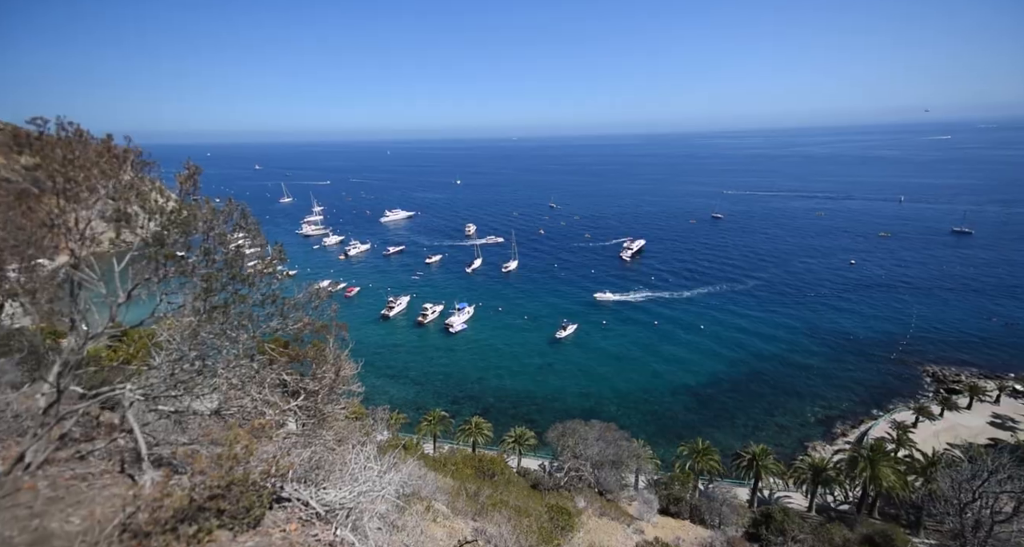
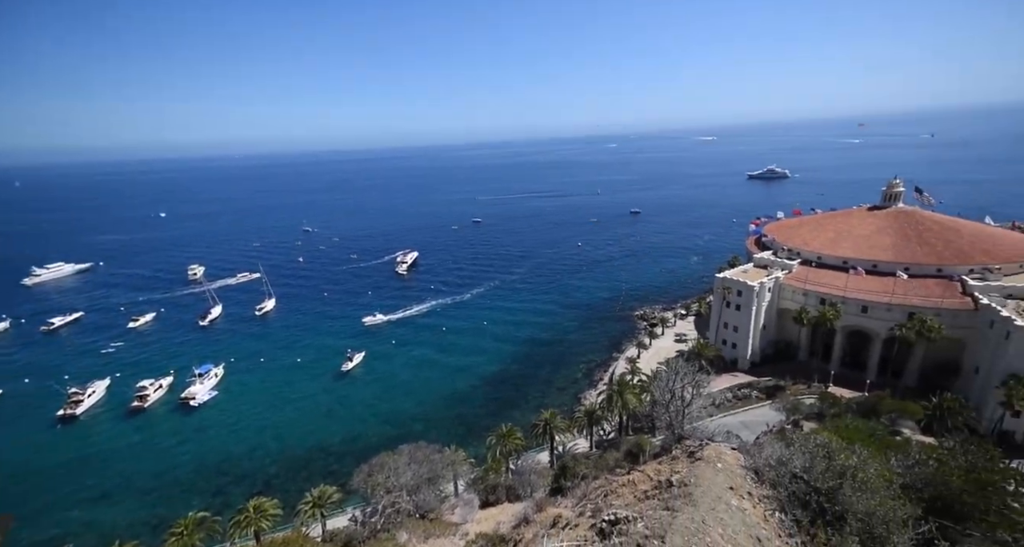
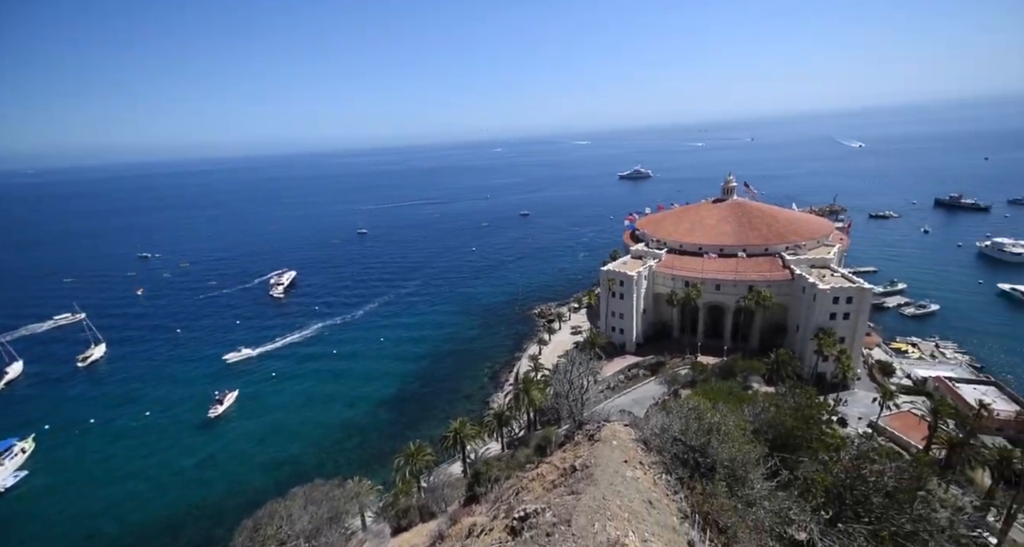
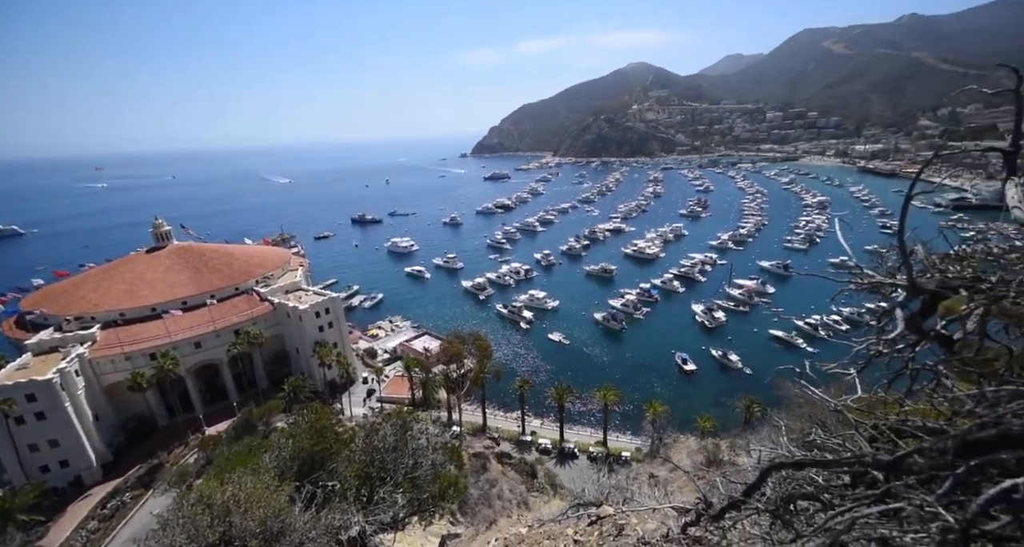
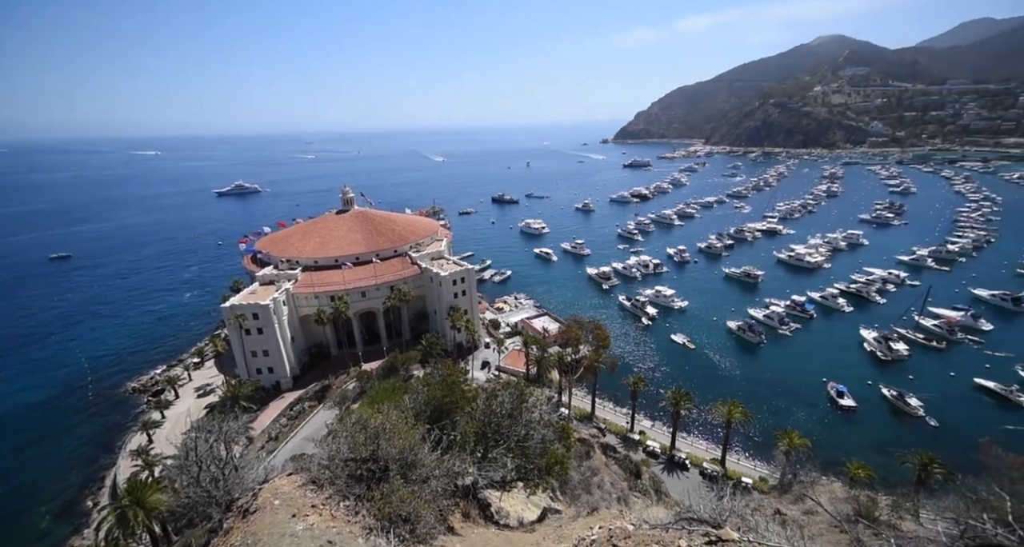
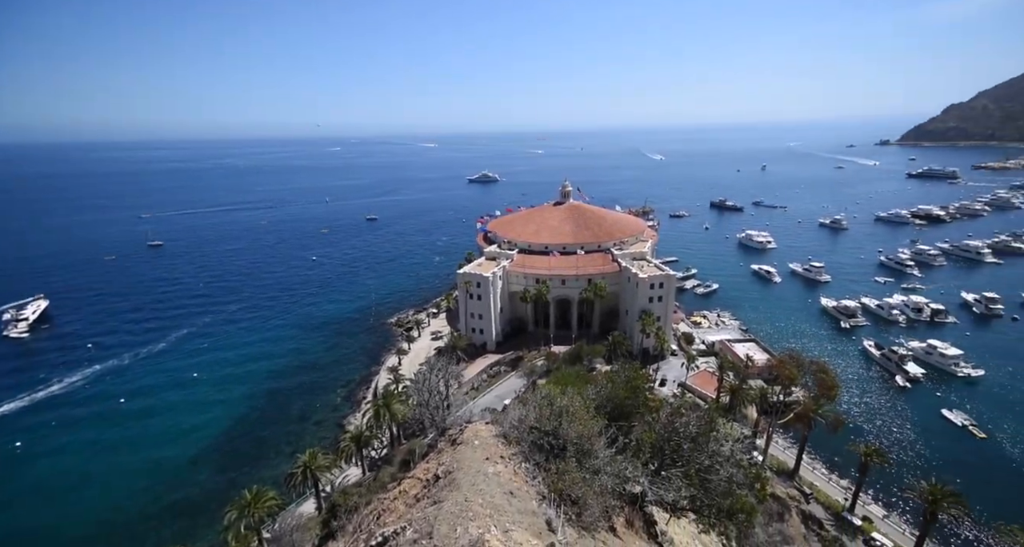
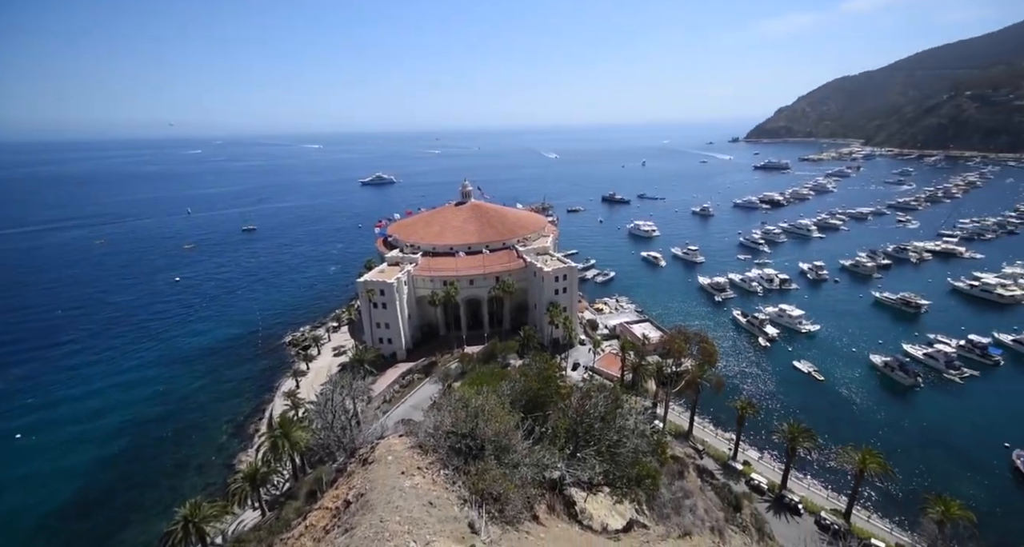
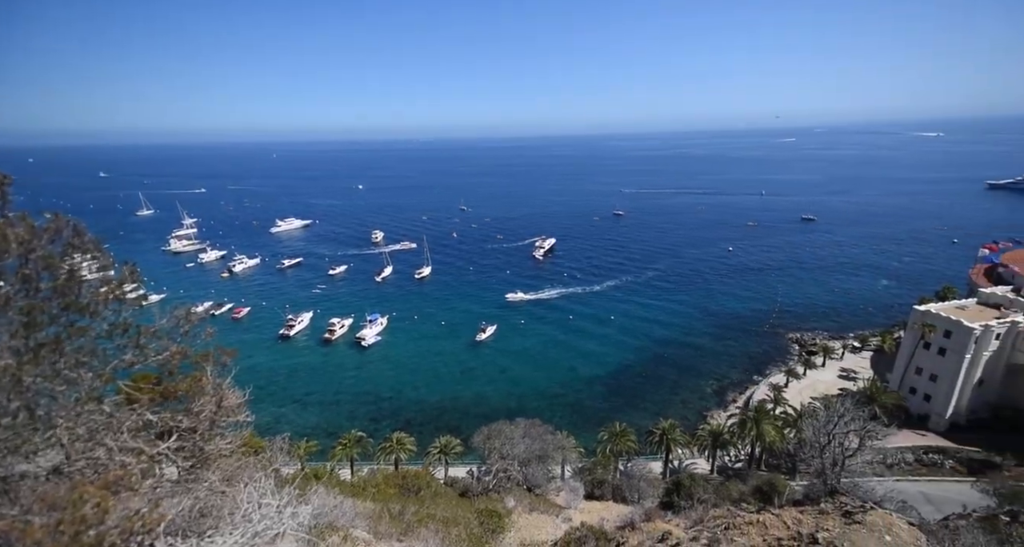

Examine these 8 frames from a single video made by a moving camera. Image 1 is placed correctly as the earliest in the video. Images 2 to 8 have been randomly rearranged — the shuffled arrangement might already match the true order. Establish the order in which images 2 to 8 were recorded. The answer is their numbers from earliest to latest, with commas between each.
8, 2, 3, 6, 7, 5, 4
